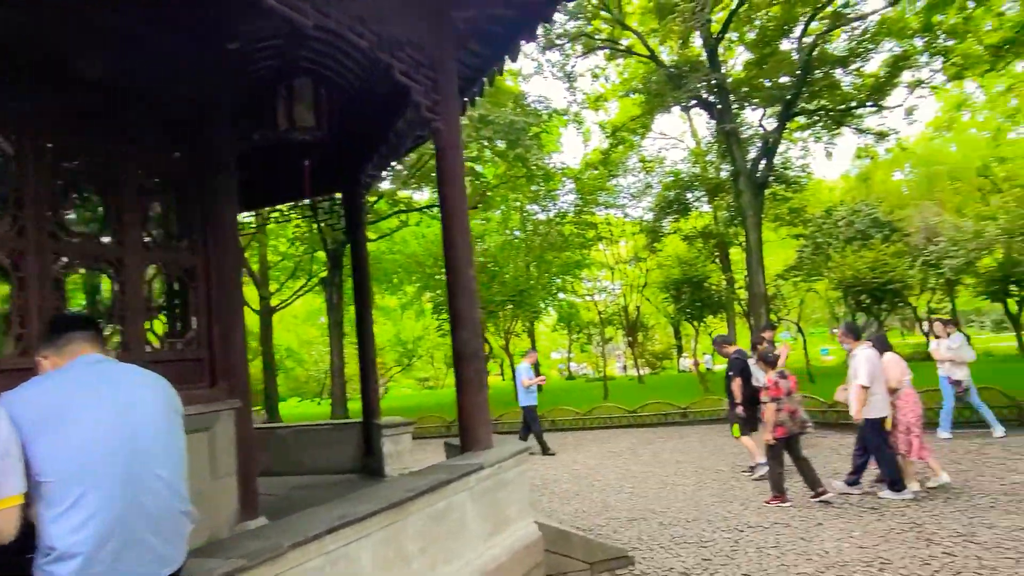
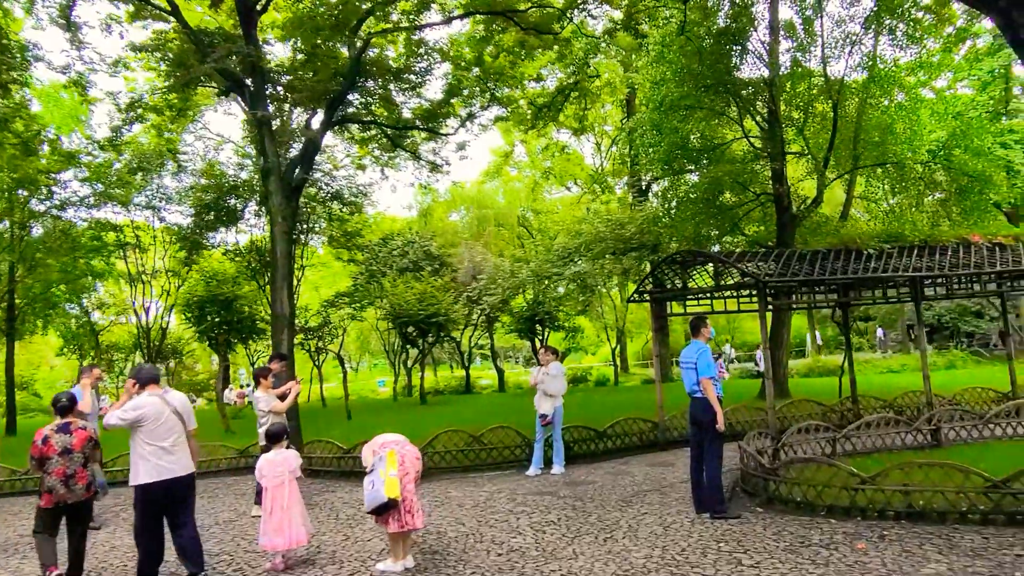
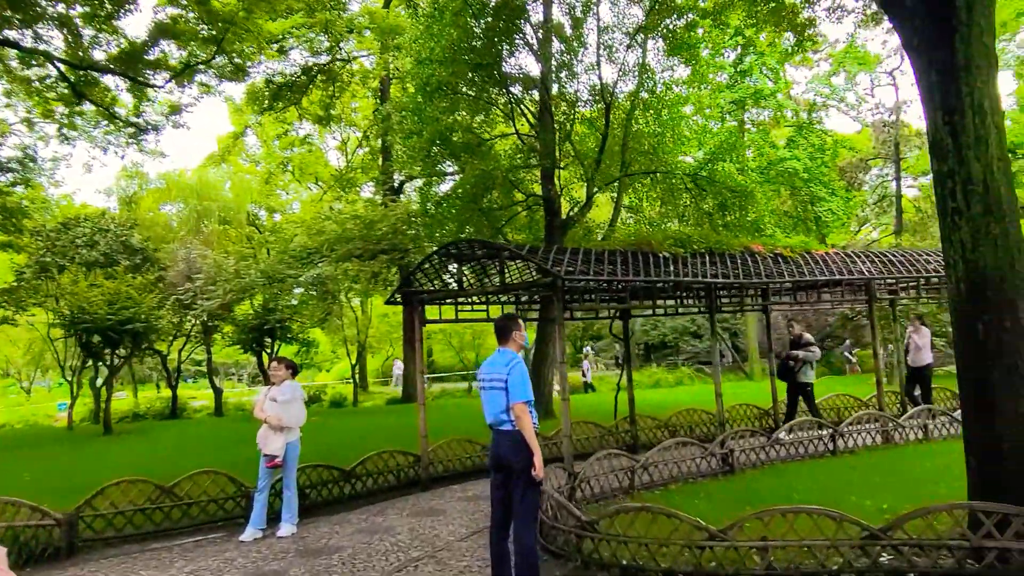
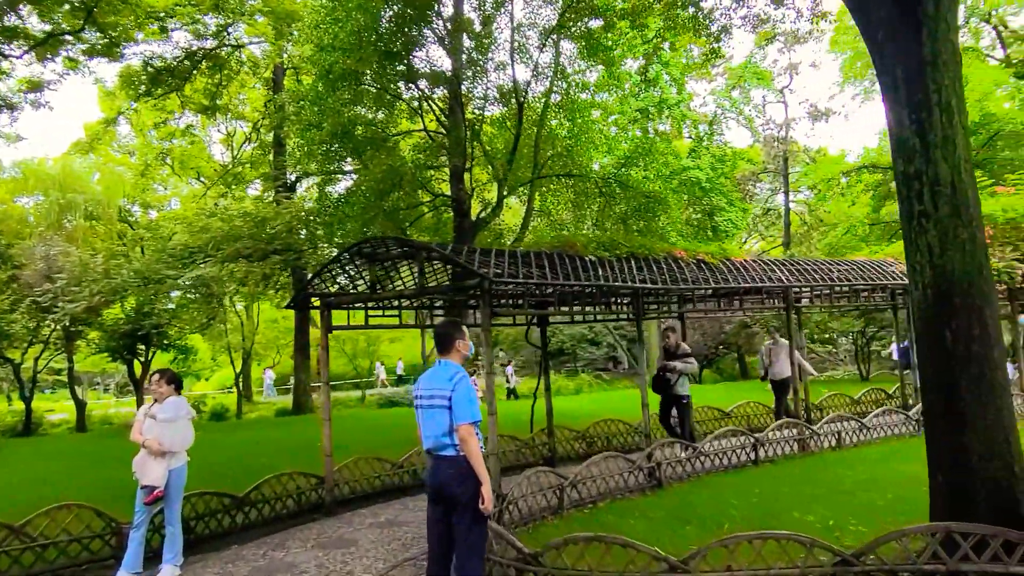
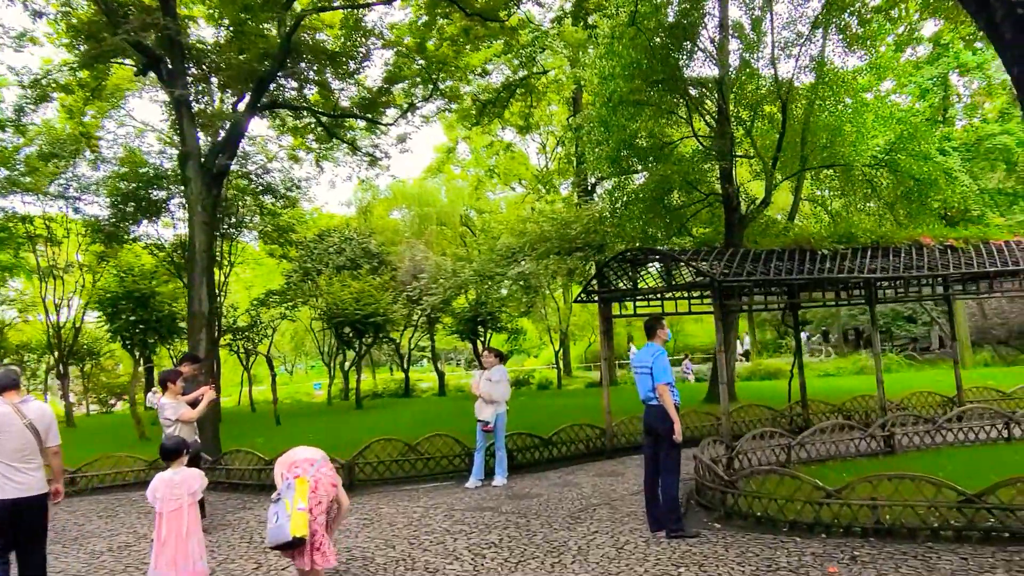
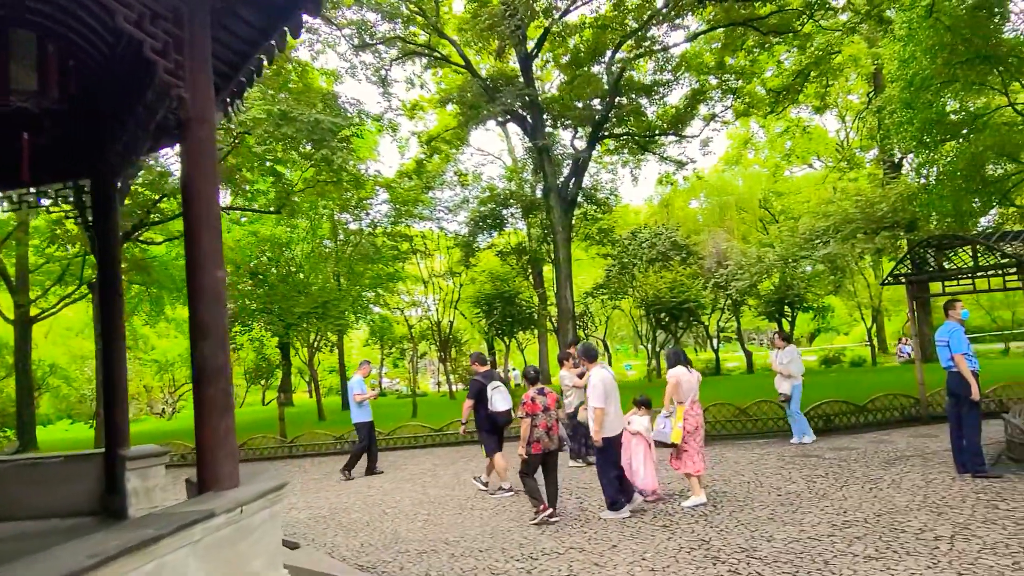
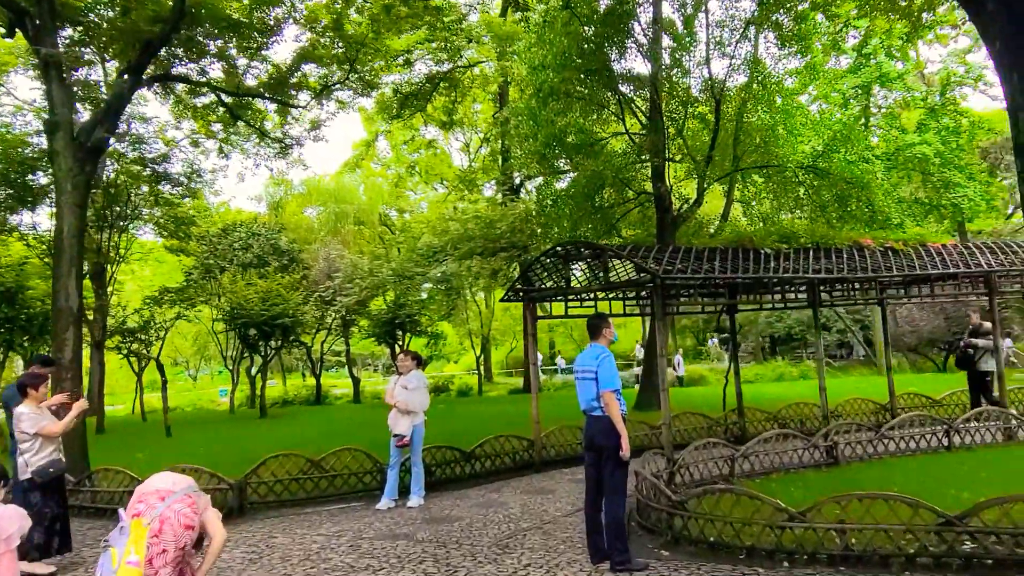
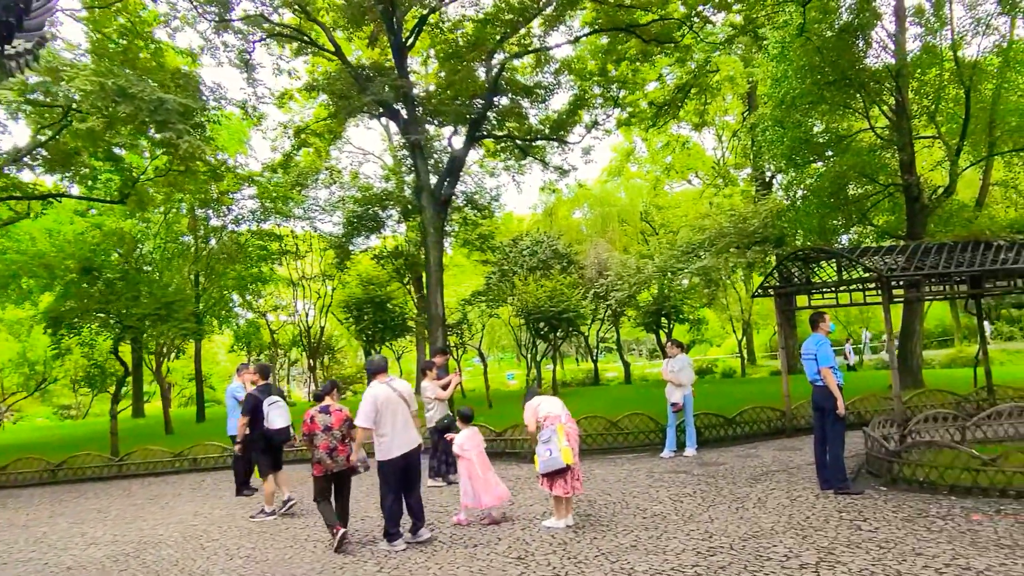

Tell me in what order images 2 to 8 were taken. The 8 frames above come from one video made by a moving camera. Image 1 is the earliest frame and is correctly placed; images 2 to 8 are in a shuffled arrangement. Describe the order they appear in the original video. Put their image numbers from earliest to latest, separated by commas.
6, 8, 2, 5, 7, 3, 4
